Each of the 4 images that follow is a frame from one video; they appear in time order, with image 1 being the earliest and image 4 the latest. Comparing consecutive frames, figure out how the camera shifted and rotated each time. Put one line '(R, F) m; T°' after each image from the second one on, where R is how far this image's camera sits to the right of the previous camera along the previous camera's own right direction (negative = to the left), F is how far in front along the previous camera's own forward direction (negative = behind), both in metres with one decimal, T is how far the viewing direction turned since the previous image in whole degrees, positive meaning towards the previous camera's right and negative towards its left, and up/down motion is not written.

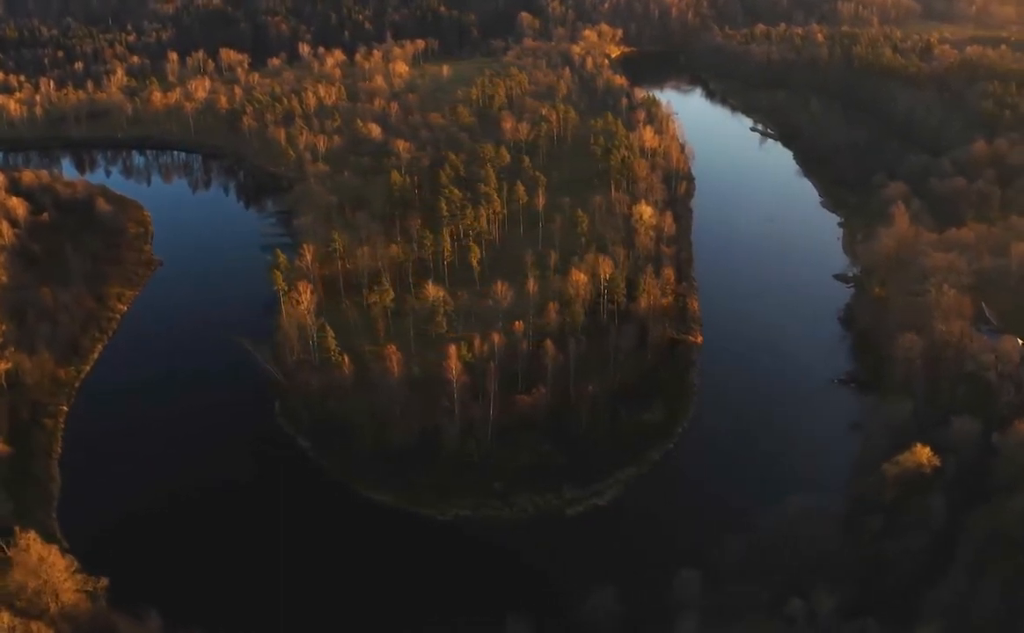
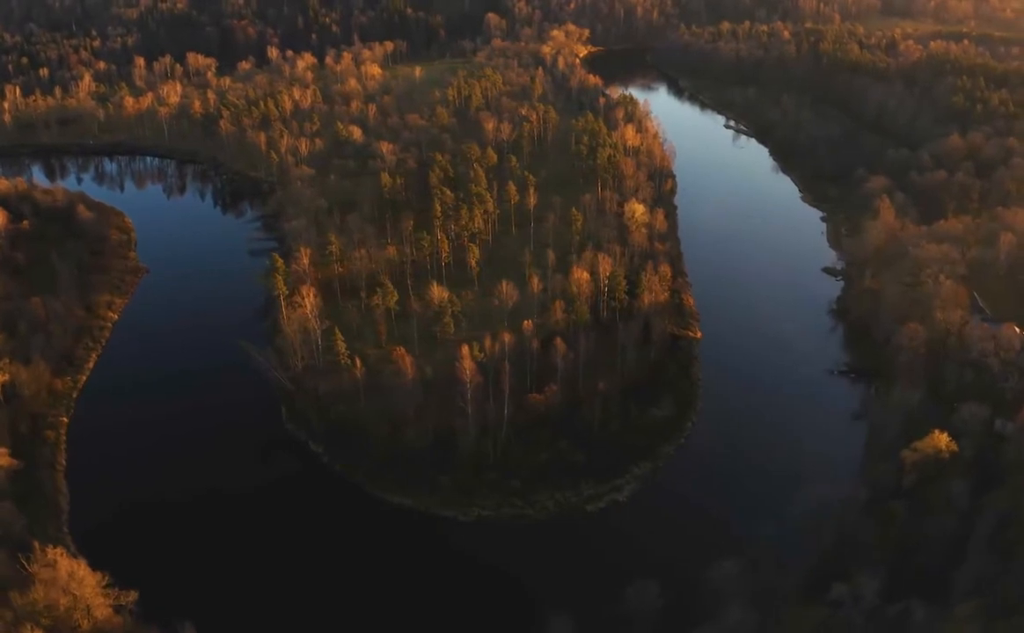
(-0.9, +0.2) m; +2°
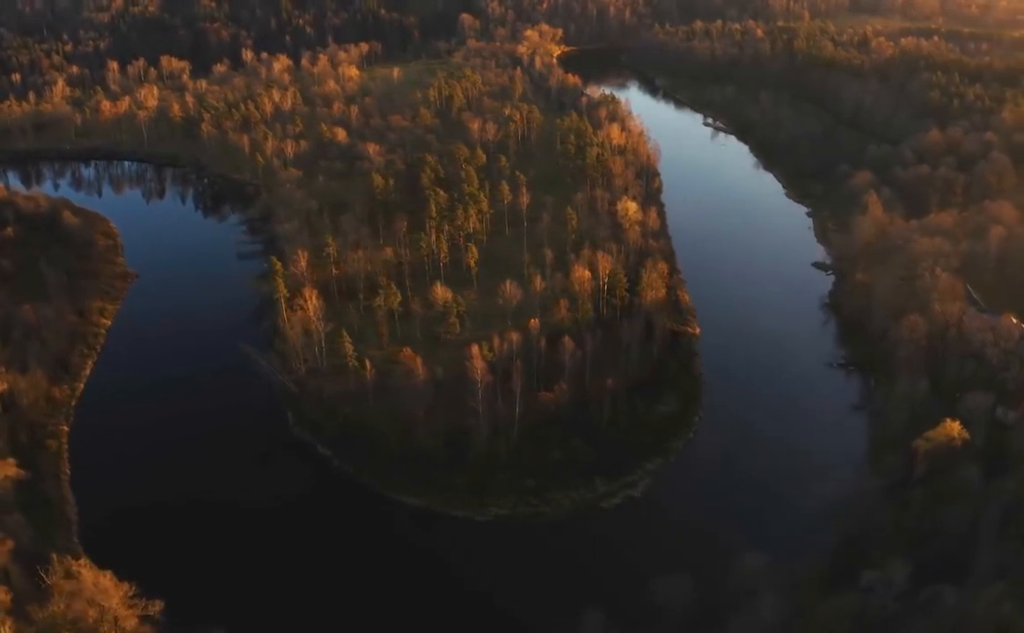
(-0.7, +0.1) m; +1°
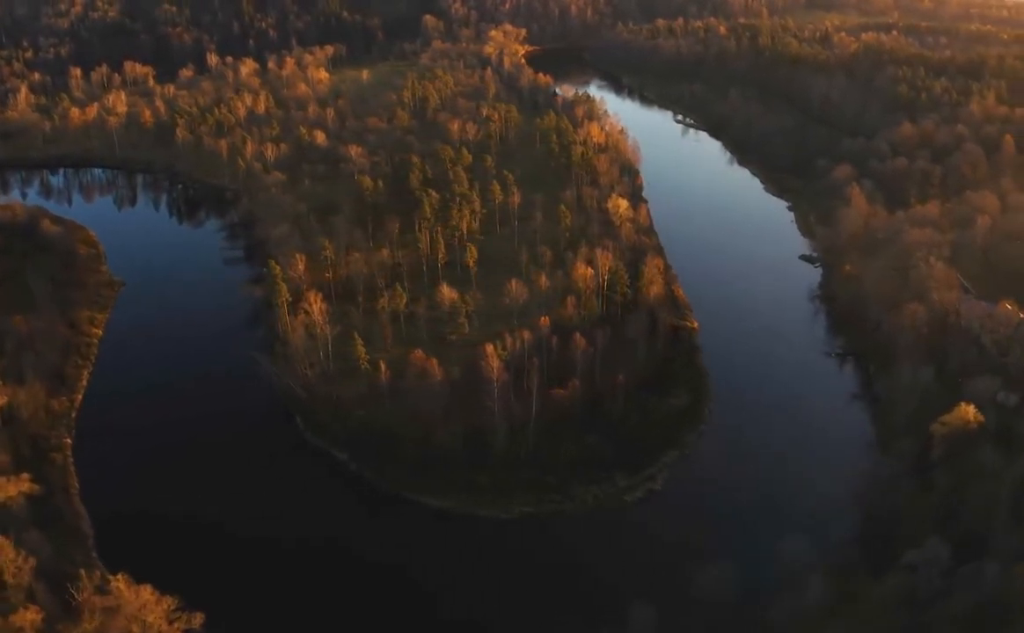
(-1.0, +0.1) m; +2°
